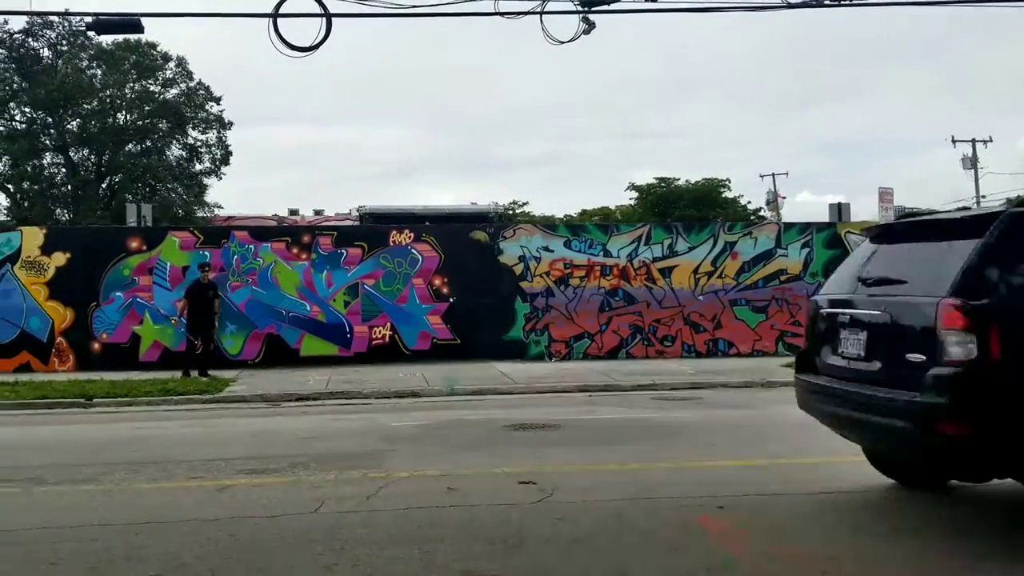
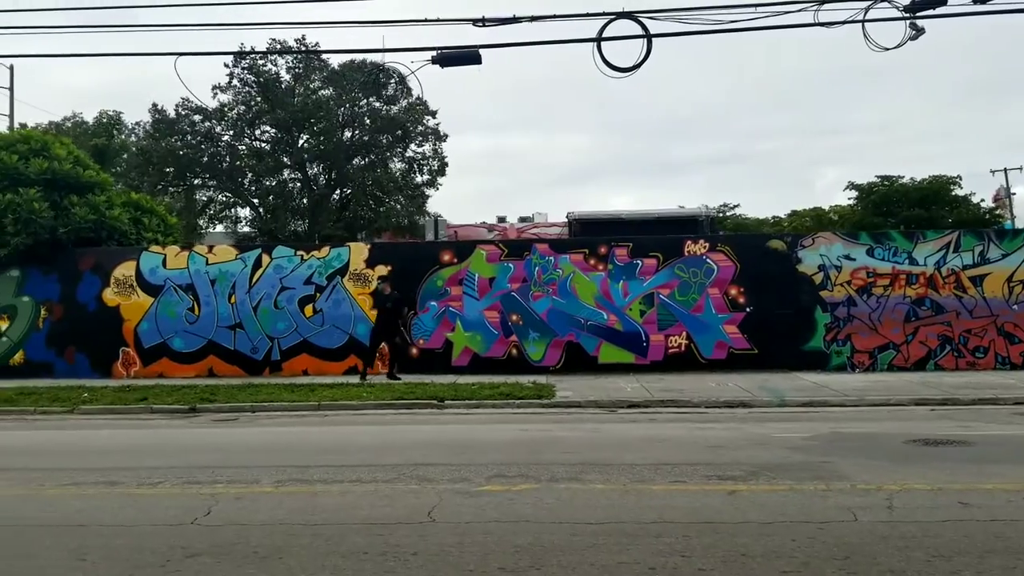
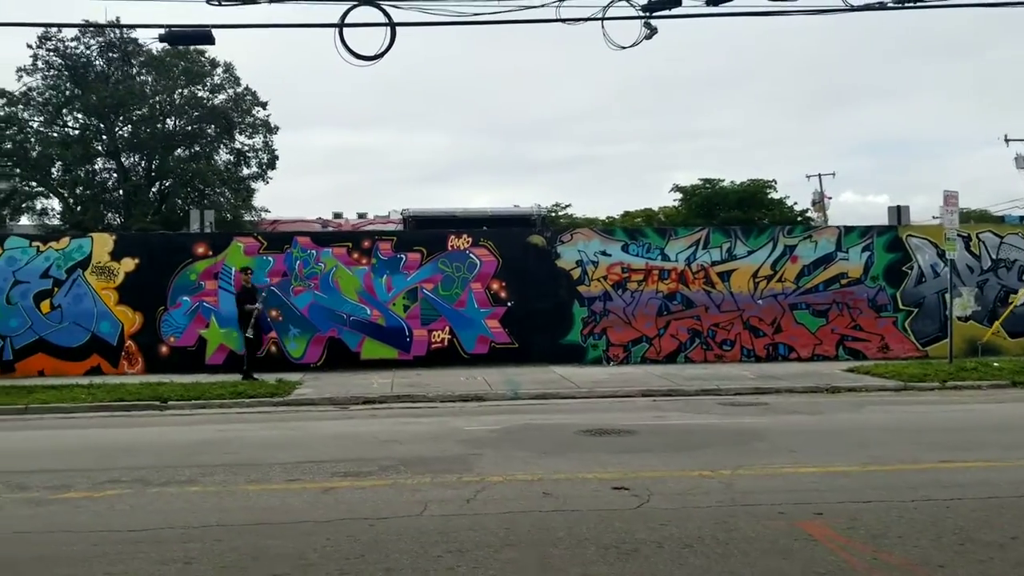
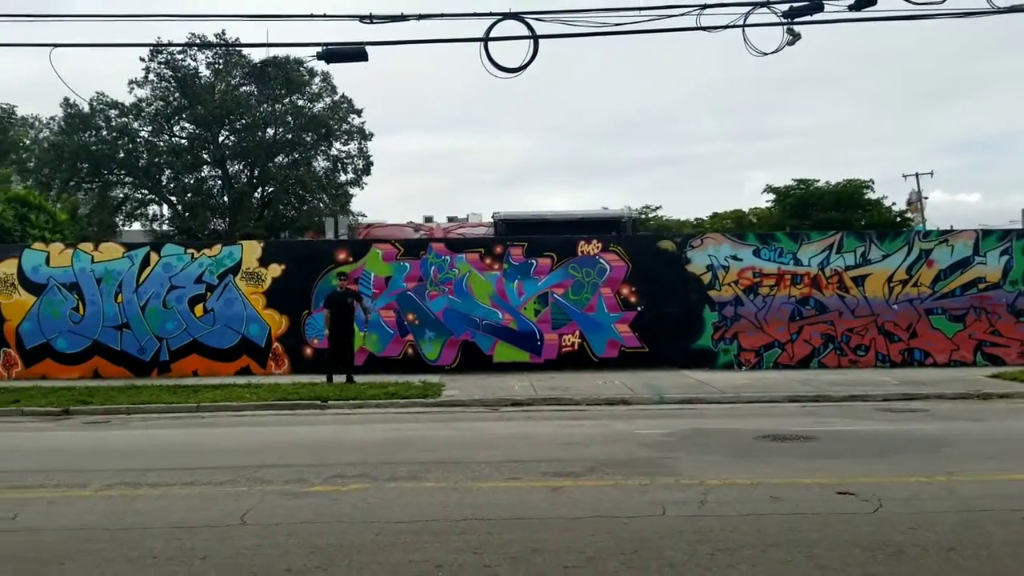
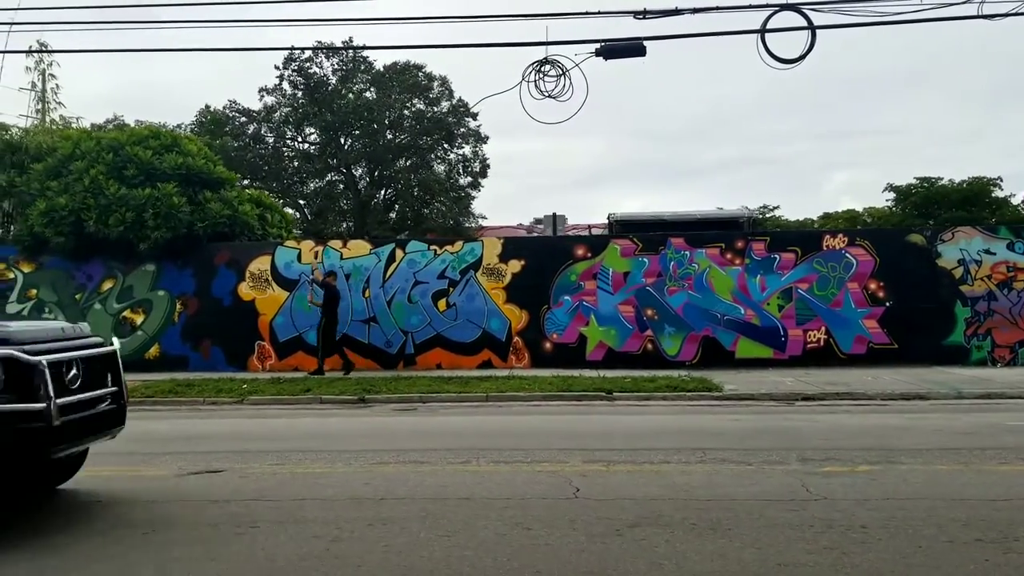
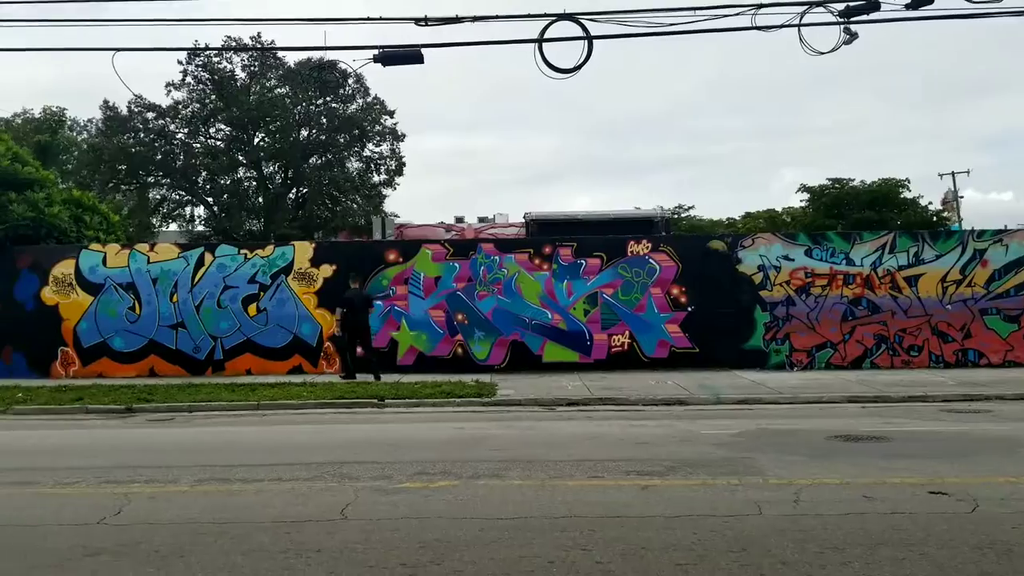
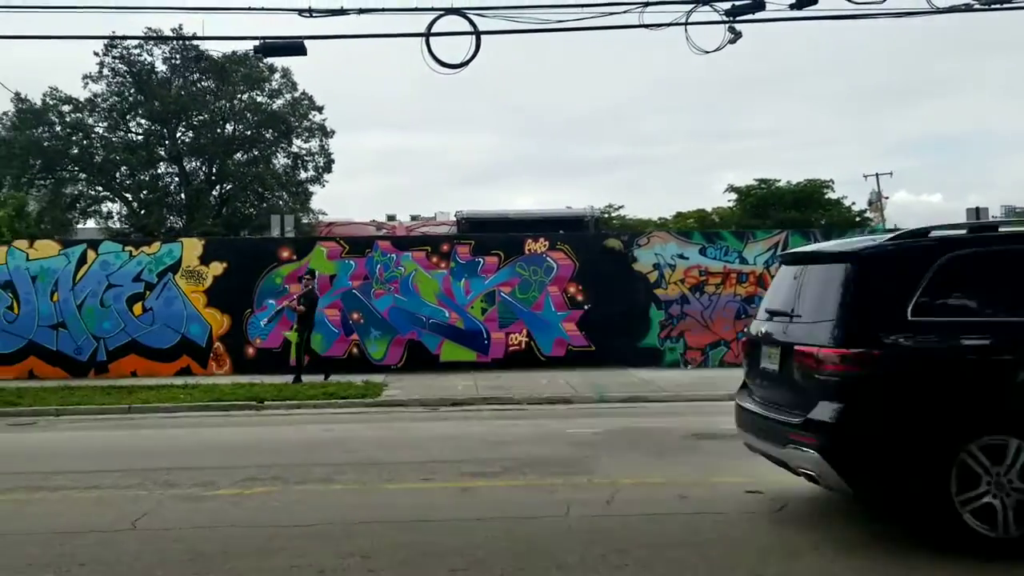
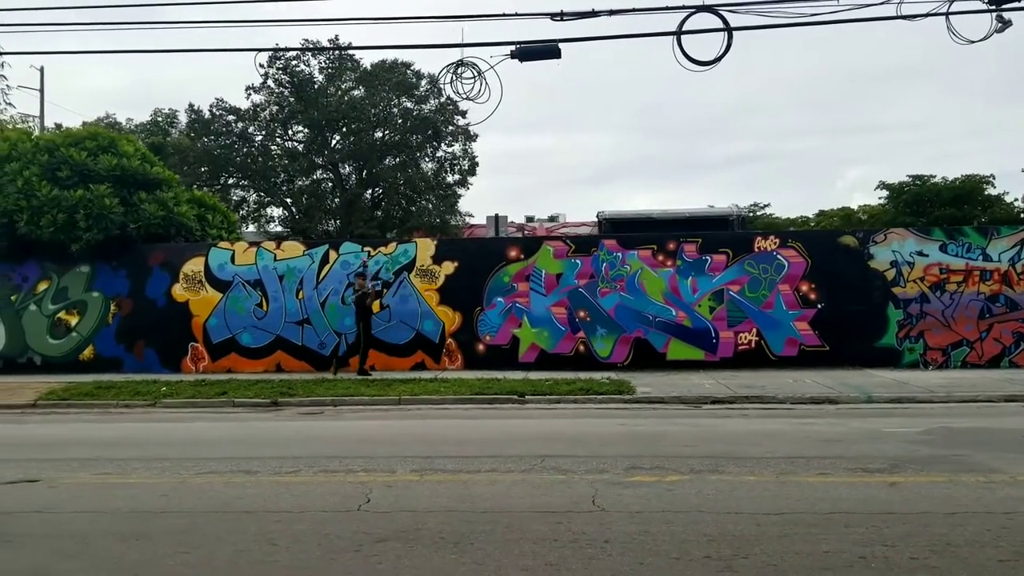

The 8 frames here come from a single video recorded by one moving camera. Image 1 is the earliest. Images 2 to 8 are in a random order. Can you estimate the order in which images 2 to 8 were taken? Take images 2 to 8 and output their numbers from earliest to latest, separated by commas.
3, 7, 4, 6, 2, 8, 5
